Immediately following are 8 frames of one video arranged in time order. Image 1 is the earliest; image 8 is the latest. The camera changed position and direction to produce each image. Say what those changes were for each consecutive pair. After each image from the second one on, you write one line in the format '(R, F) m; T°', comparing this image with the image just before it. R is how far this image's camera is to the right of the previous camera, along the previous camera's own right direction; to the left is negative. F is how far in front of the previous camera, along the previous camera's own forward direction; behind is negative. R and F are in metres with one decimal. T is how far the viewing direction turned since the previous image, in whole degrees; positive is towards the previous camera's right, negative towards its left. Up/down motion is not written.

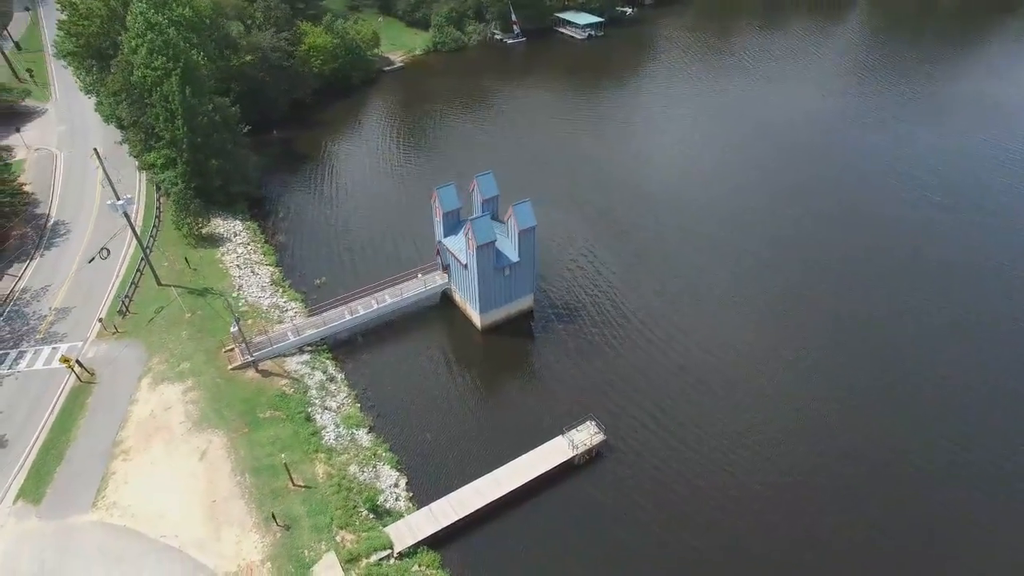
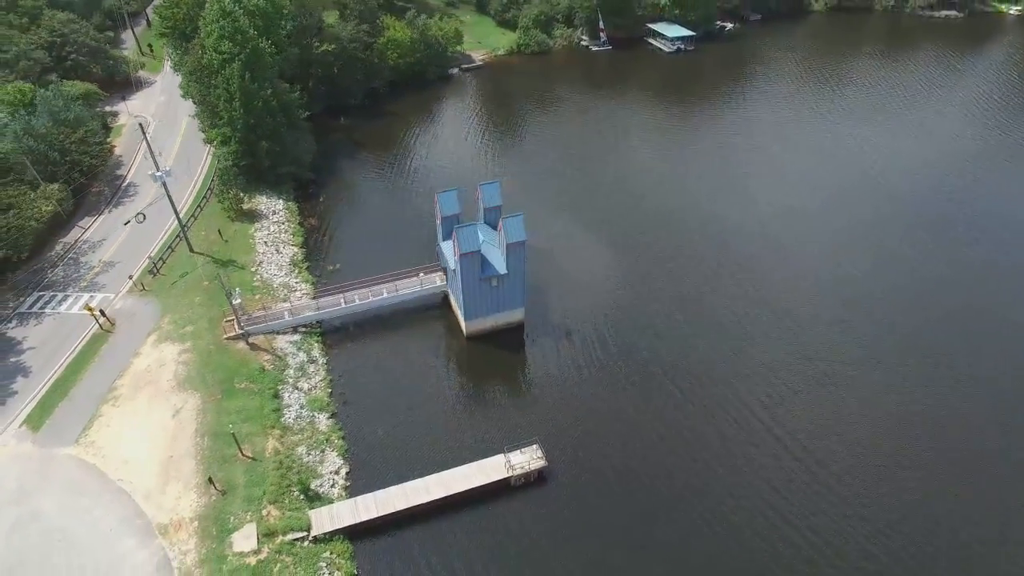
(+7.6, +0.4) m; -9°
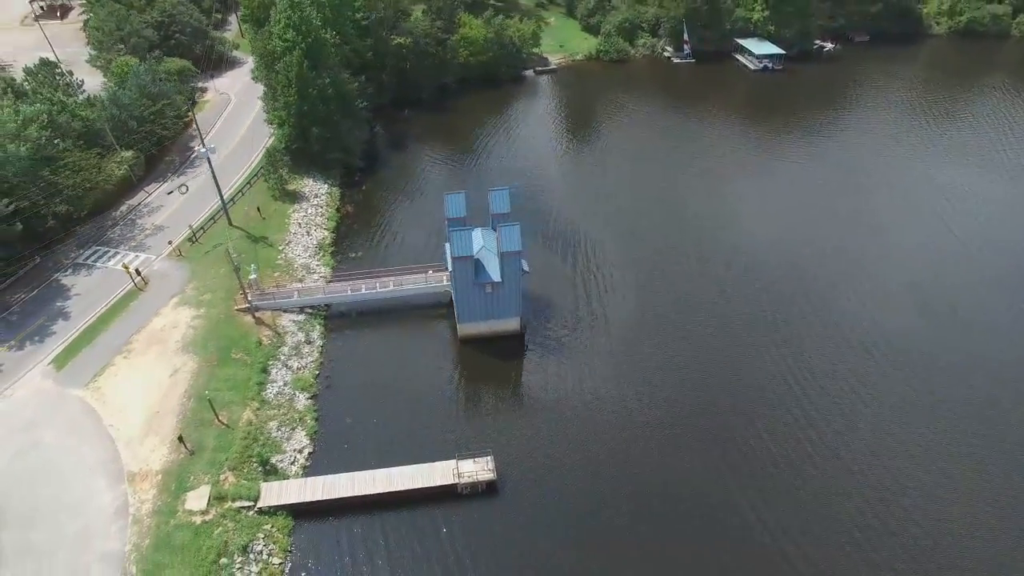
(+6.6, +0.5) m; -8°
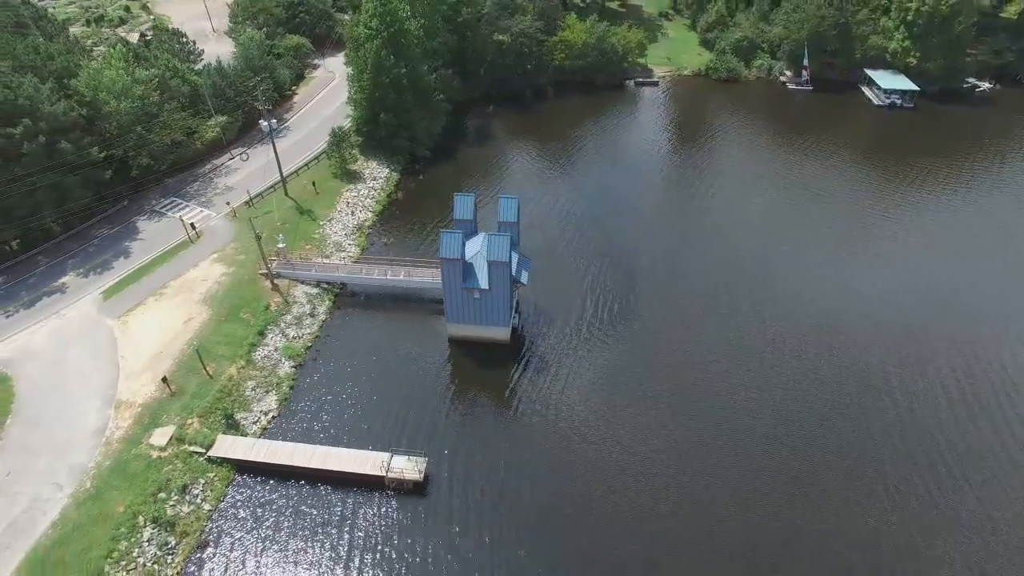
(+9.1, +1.0) m; -12°
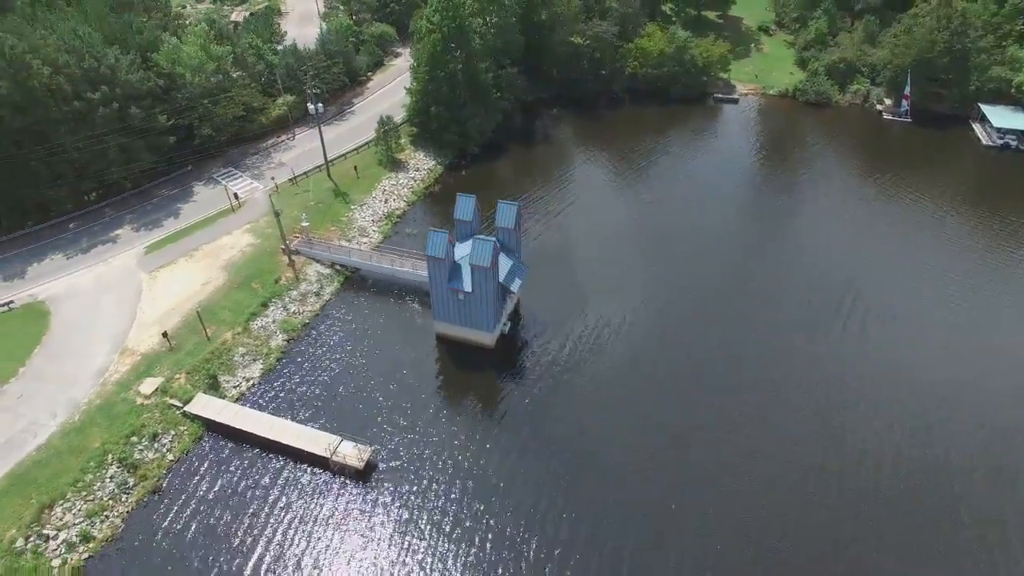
(+7.7, +0.8) m; -9°
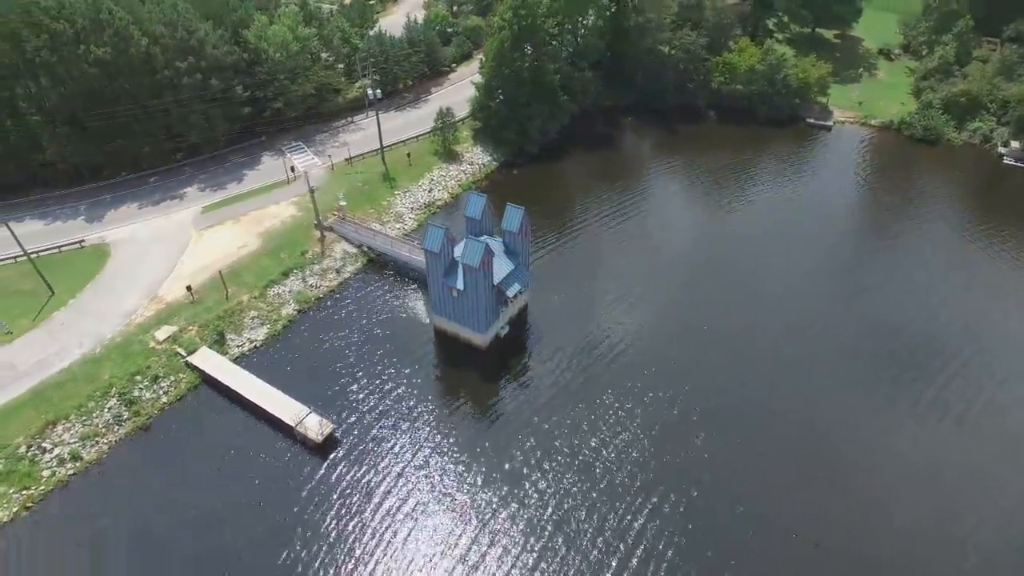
(+7.7, +1.0) m; -10°
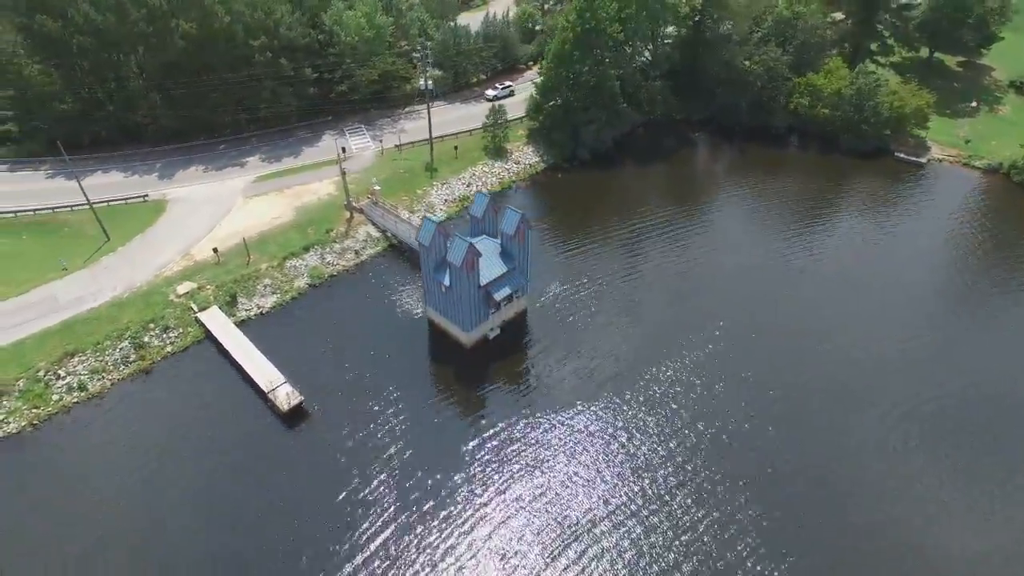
(+7.9, +1.1) m; -10°
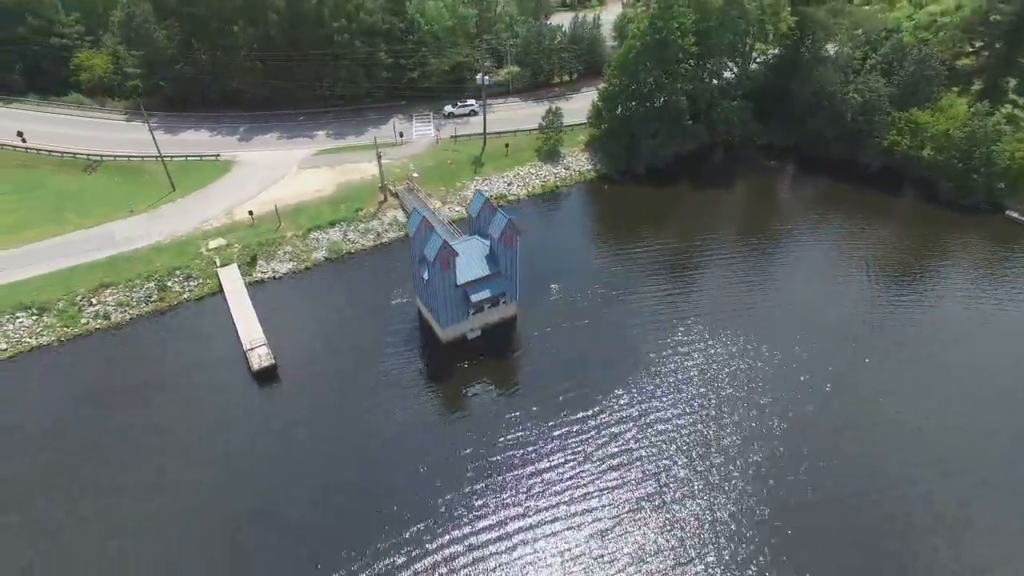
(+9.9, +1.8) m; -12°
